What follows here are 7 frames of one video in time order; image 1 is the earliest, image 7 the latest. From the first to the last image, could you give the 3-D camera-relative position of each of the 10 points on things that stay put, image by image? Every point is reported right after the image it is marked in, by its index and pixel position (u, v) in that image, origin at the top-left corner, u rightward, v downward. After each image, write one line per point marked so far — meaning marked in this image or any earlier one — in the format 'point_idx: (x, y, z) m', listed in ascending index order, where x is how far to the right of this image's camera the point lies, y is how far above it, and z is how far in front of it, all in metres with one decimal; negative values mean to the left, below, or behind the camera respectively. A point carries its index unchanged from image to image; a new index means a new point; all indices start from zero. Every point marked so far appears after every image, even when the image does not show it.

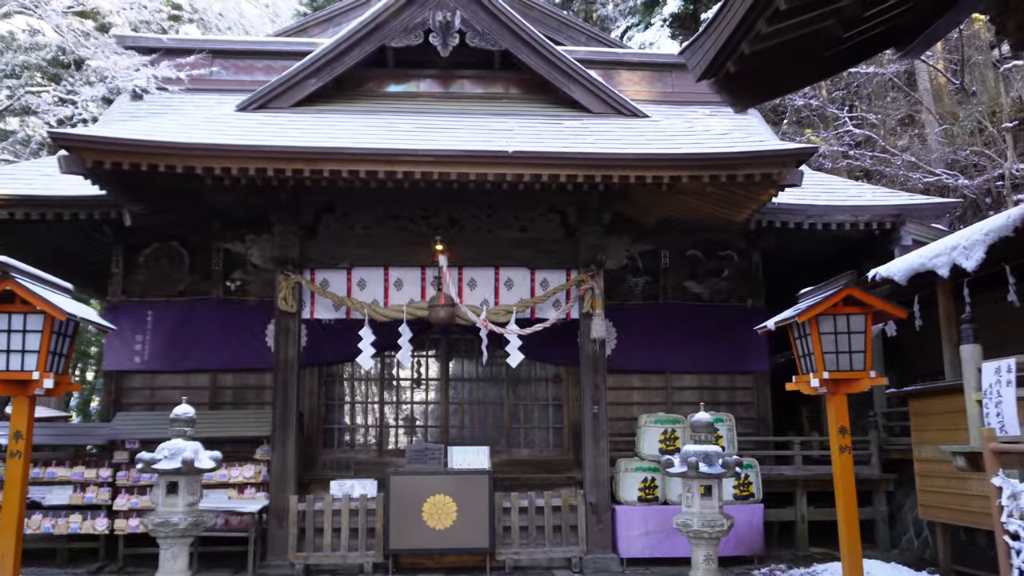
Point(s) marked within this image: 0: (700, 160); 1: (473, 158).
0: (+1.5, +1.0, +6.9) m
1: (-0.3, +1.0, +6.9) m
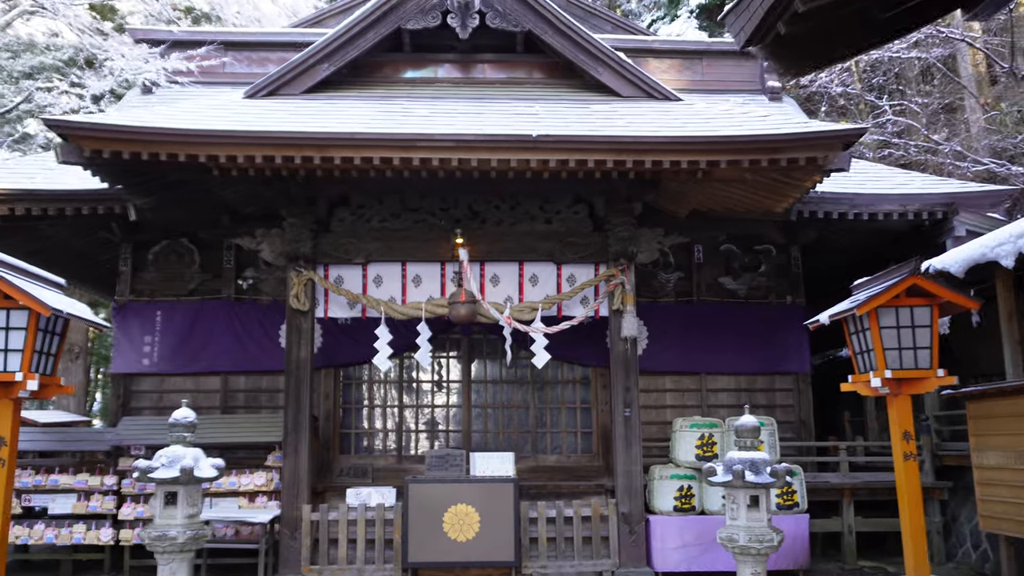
0: (+1.7, +1.1, +6.4) m
1: (-0.1, +1.1, +6.4) m
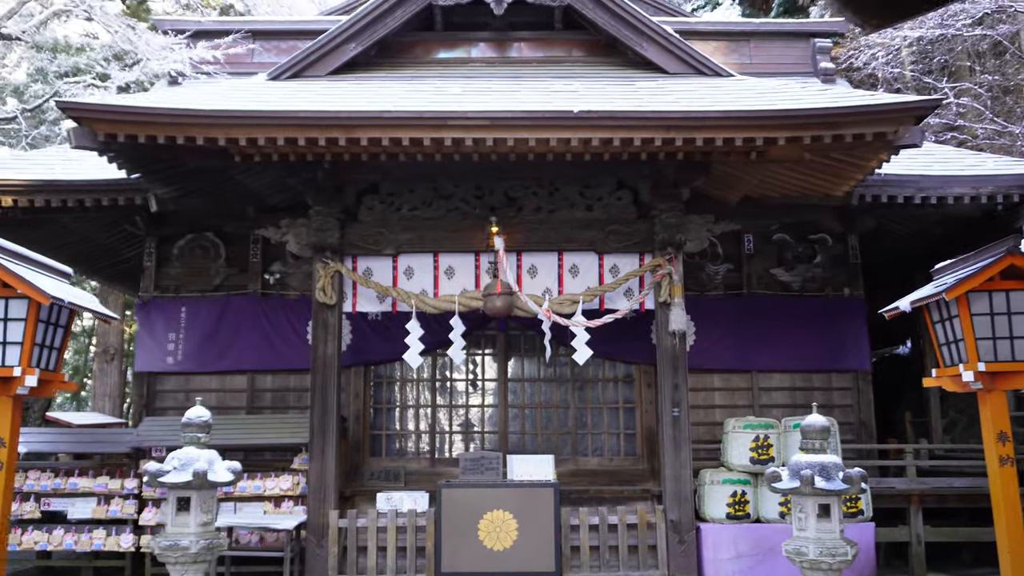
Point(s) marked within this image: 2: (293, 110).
0: (+1.9, +1.1, +5.9) m
1: (+0.1, +1.1, +6.0) m
2: (-1.5, +1.2, +5.9) m
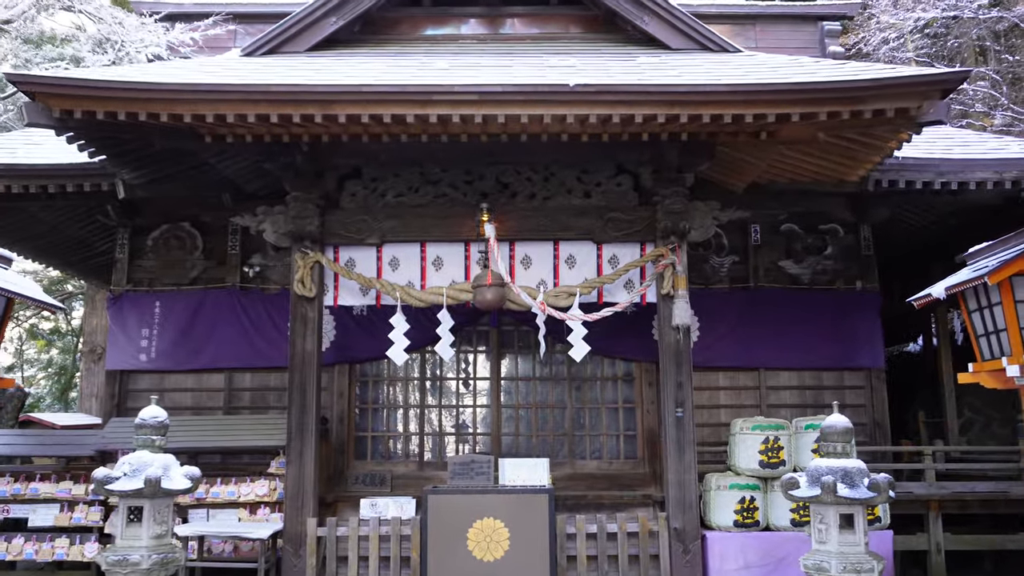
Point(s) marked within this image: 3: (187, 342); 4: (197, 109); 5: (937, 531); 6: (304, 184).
0: (+1.9, +1.2, +5.4) m
1: (+0.1, +1.2, +5.5) m
2: (-1.5, +1.3, +5.5) m
3: (-3.0, -0.5, +8.0) m
4: (-2.0, +1.1, +5.5) m
5: (+3.3, -1.9, +6.9) m
6: (-1.6, +0.8, +6.7) m
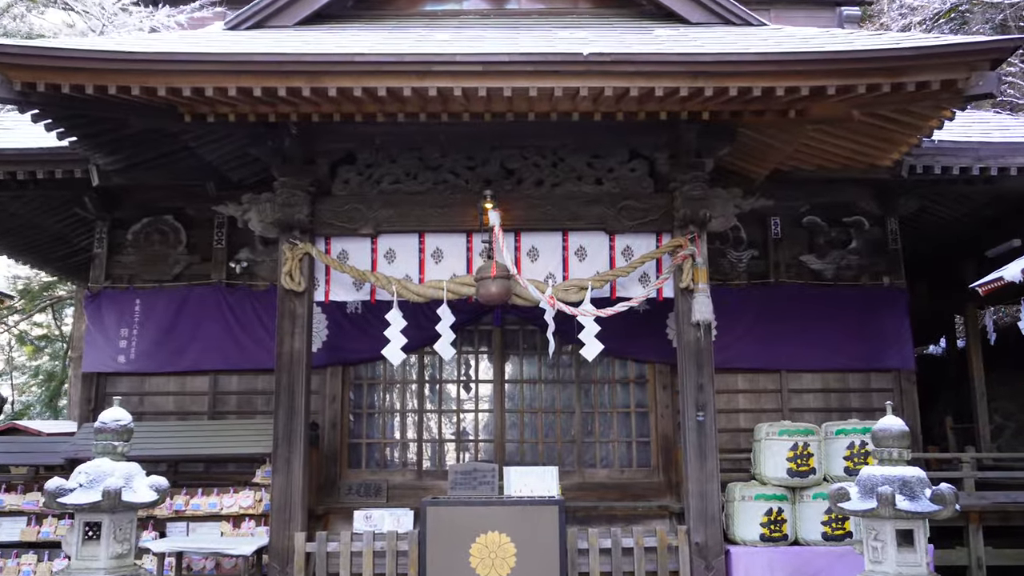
0: (+1.9, +1.3, +4.9) m
1: (+0.1, +1.2, +5.0) m
2: (-1.5, +1.3, +5.0) m
3: (-2.9, -0.5, +7.5) m
4: (-1.9, +1.2, +5.0) m
5: (+3.3, -1.8, +6.4) m
6: (-1.5, +0.8, +6.2) m
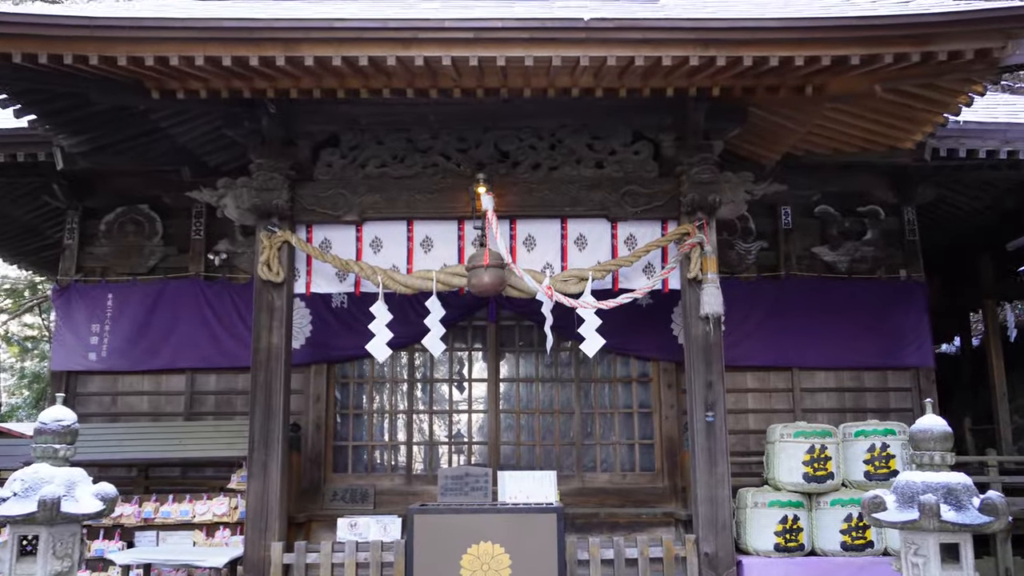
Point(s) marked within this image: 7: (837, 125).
0: (+1.9, +1.3, +4.5) m
1: (+0.1, +1.3, +4.6) m
2: (-1.5, +1.4, +4.5) m
3: (-3.0, -0.4, +7.1) m
4: (-2.0, +1.2, +4.6) m
5: (+3.3, -1.8, +5.9) m
6: (-1.6, +0.9, +5.8) m
7: (+2.1, +1.1, +5.8) m
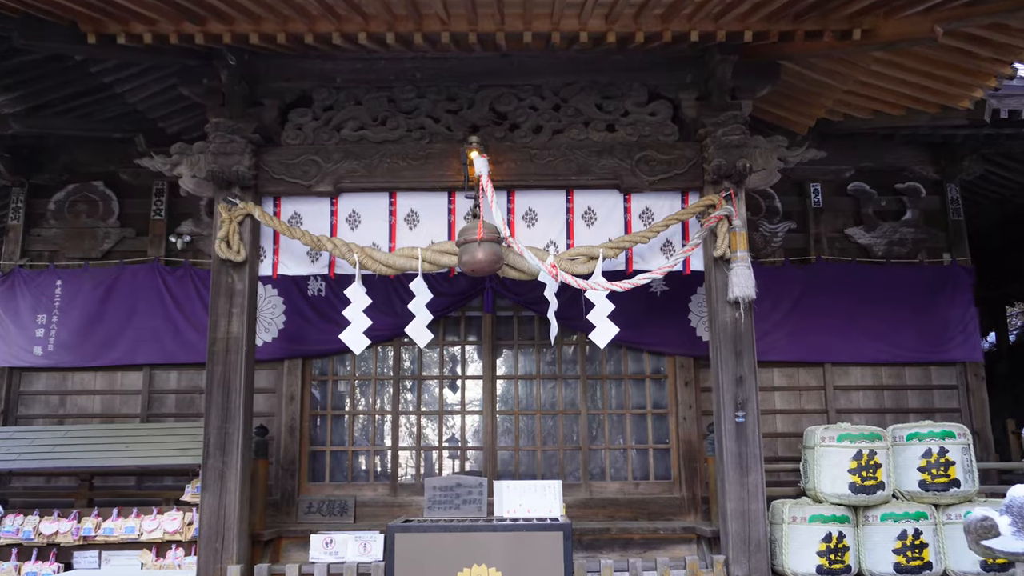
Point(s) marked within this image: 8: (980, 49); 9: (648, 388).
0: (+1.9, +1.4, +3.7) m
1: (+0.1, +1.4, +3.8) m
2: (-1.5, +1.5, +3.8) m
3: (-3.0, -0.3, +6.3) m
4: (-2.0, +1.3, +3.8) m
5: (+3.3, -1.7, +5.2) m
6: (-1.6, +1.0, +5.0) m
7: (+2.1, +1.2, +5.1) m
8: (+2.4, +1.2, +4.5) m
9: (+0.9, -0.7, +6.1) m
